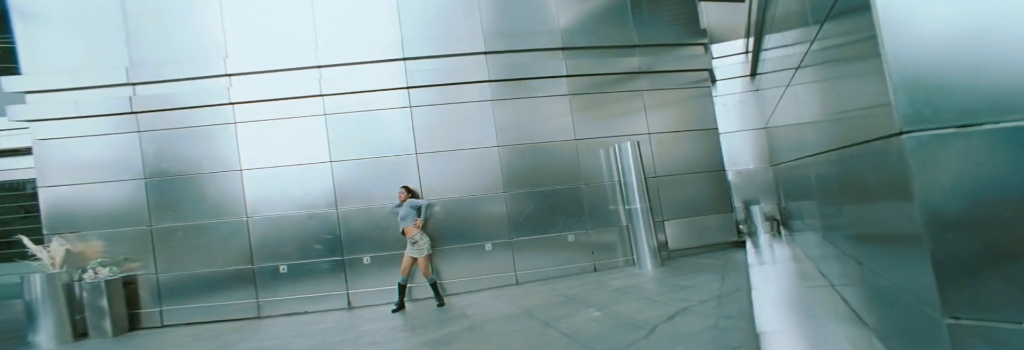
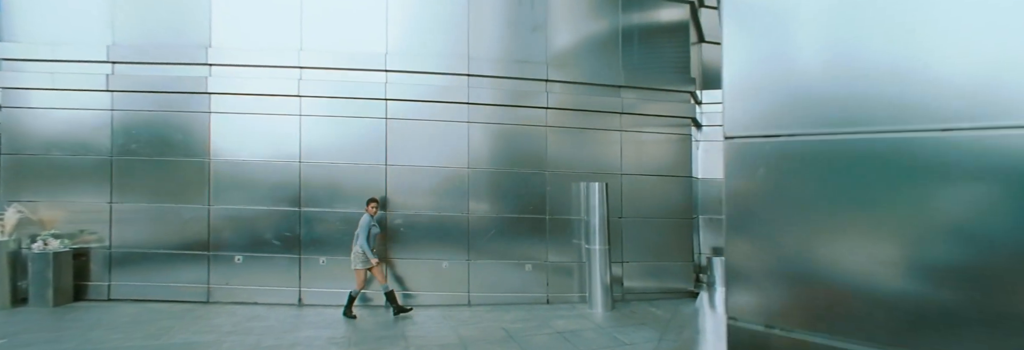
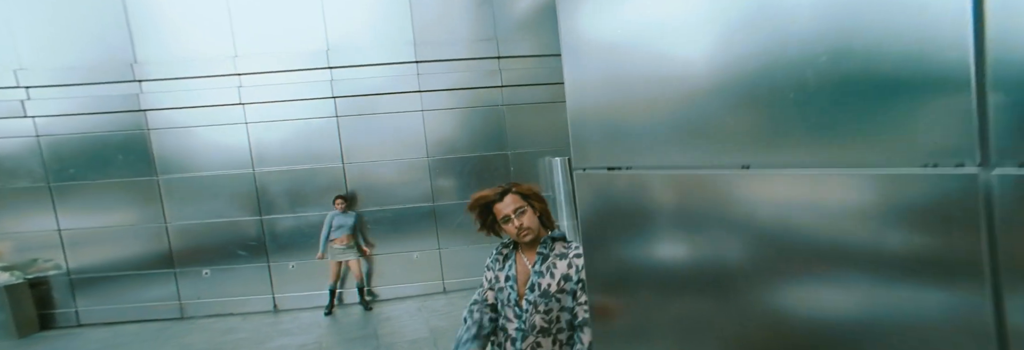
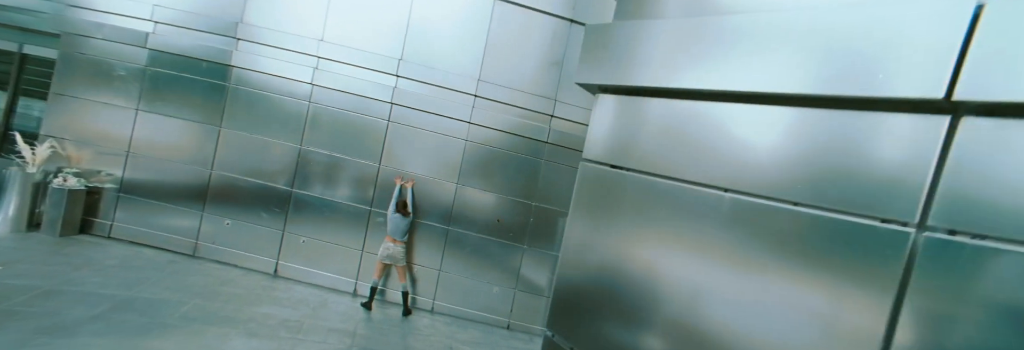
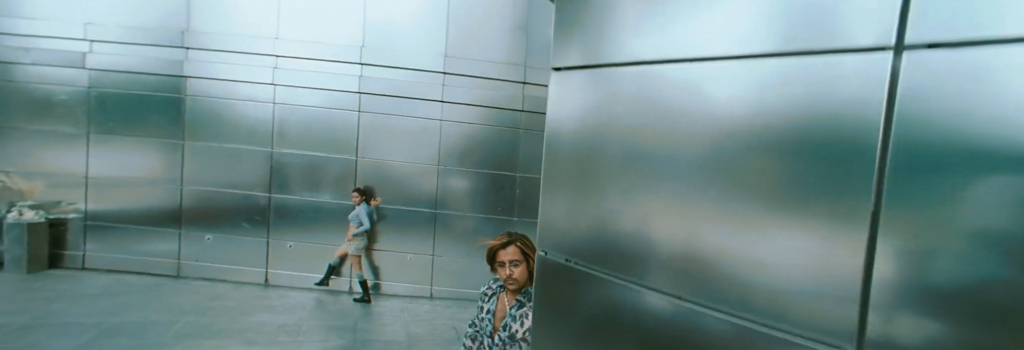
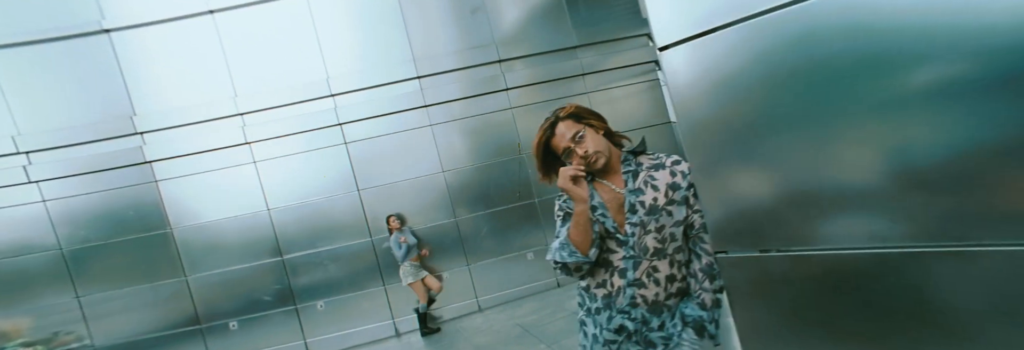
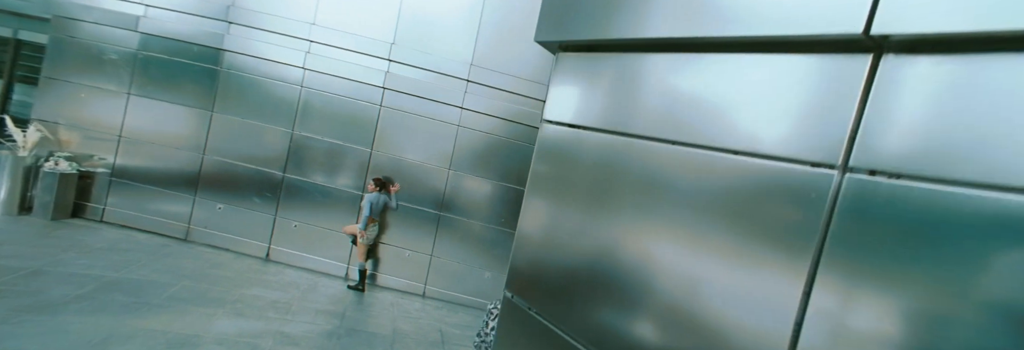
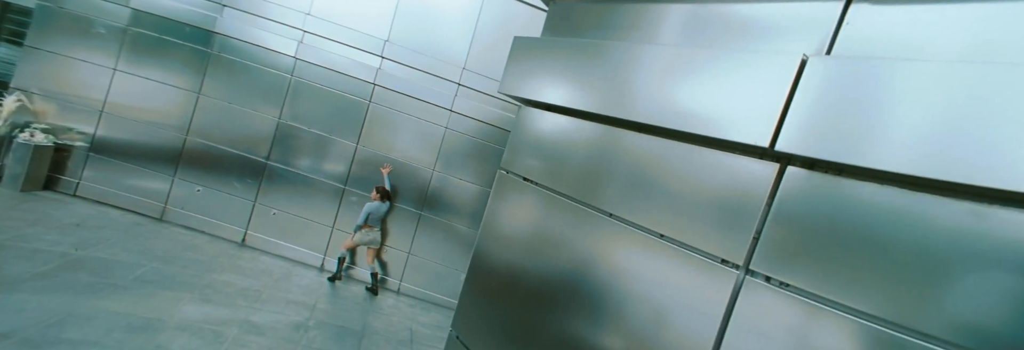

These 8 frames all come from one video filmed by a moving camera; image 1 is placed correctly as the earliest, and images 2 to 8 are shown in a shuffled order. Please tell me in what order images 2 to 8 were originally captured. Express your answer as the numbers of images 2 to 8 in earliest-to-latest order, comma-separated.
2, 4, 8, 7, 5, 3, 6
